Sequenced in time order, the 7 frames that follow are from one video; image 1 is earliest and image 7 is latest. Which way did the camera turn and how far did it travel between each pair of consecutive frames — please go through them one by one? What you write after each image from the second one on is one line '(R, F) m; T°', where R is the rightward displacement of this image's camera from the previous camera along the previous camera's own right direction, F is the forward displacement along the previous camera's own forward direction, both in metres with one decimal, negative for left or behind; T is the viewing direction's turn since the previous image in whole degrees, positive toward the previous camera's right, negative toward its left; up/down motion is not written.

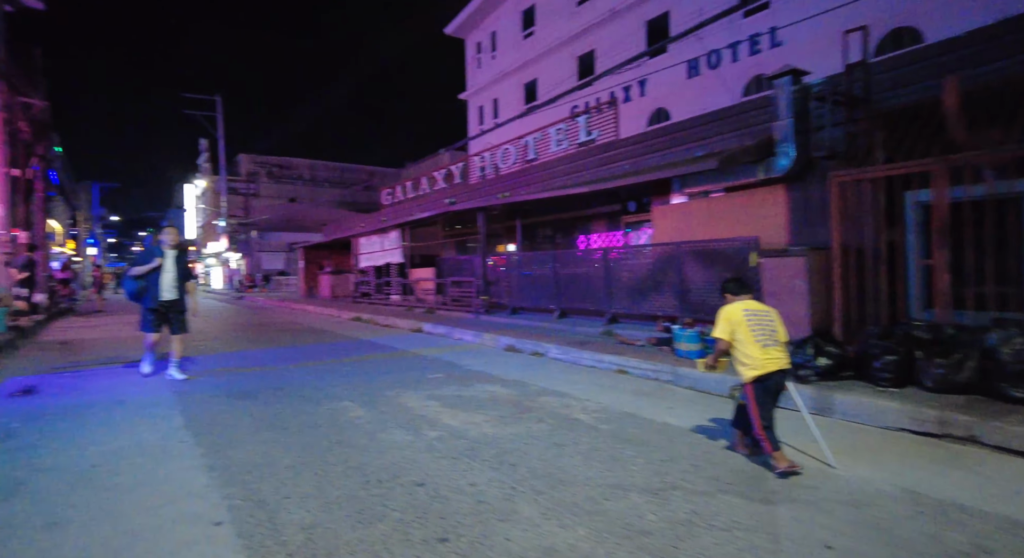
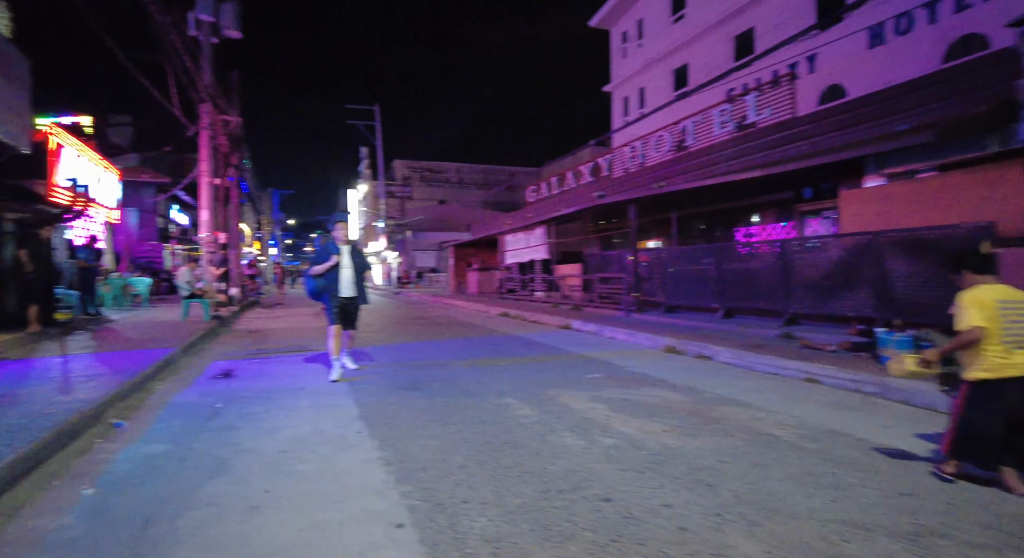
(-0.5, +0.6) m; -14°
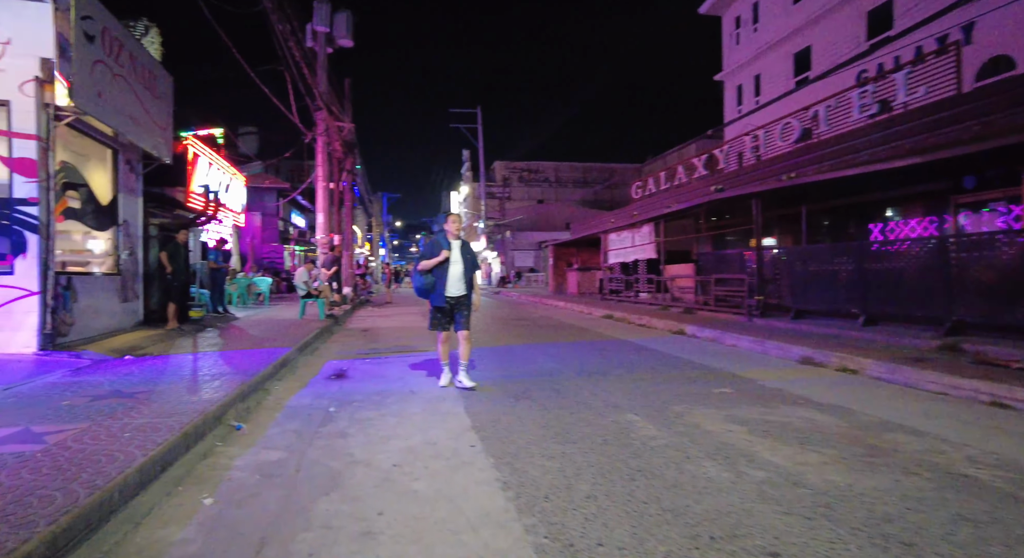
(-0.3, +0.5) m; -11°
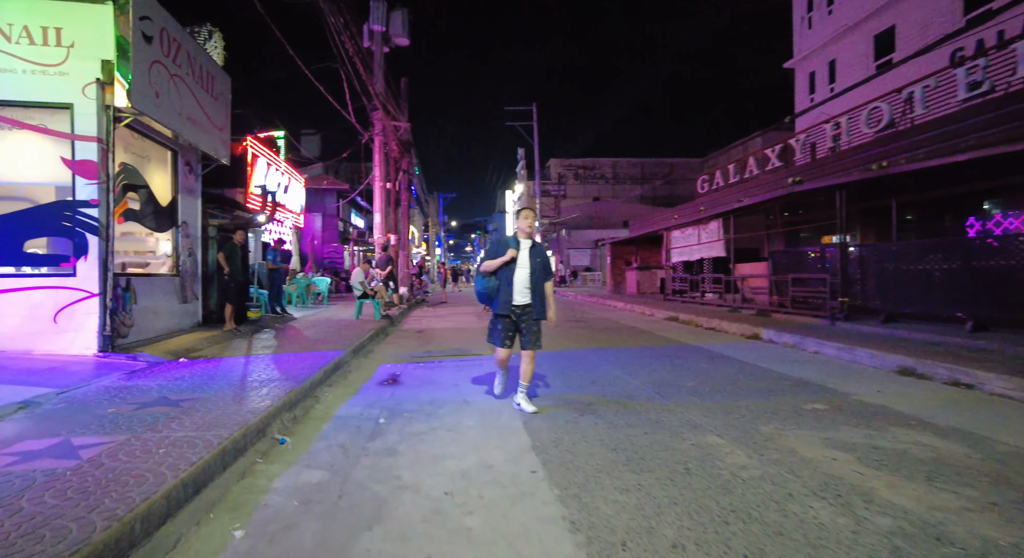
(-0.1, +0.5) m; -6°
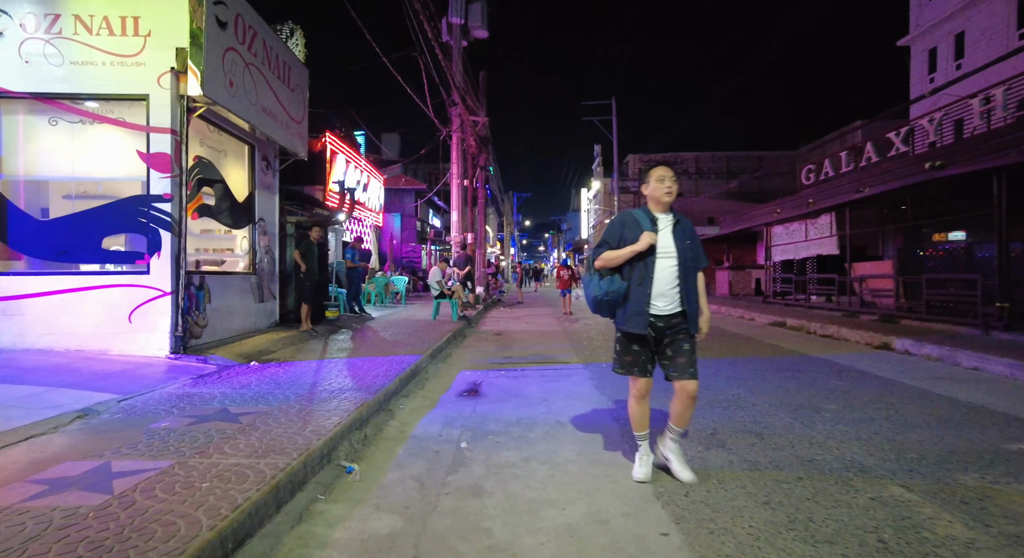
(-0.3, +0.9) m; -8°
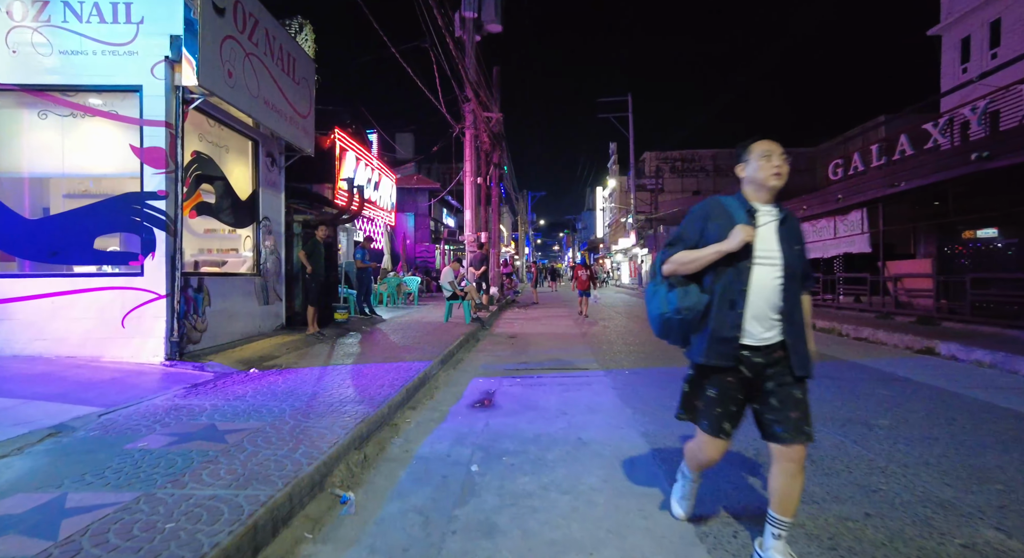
(0.0, +0.5) m; -2°
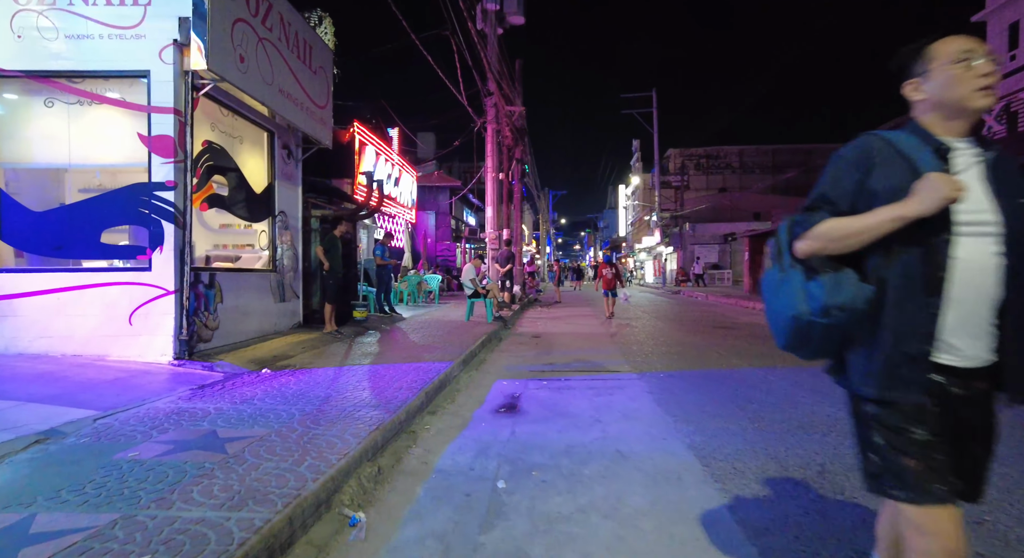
(-0.1, +0.4) m; -2°
